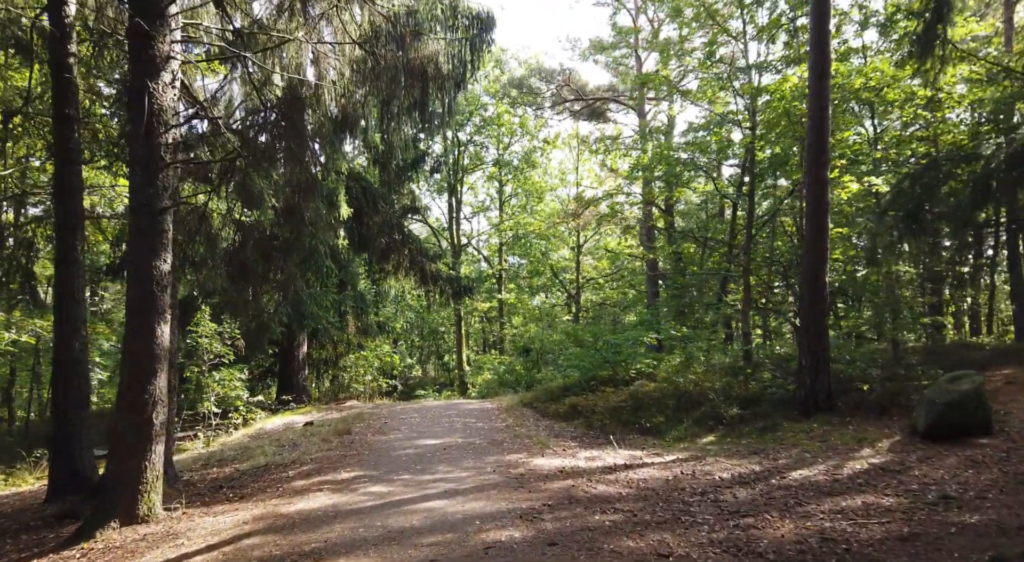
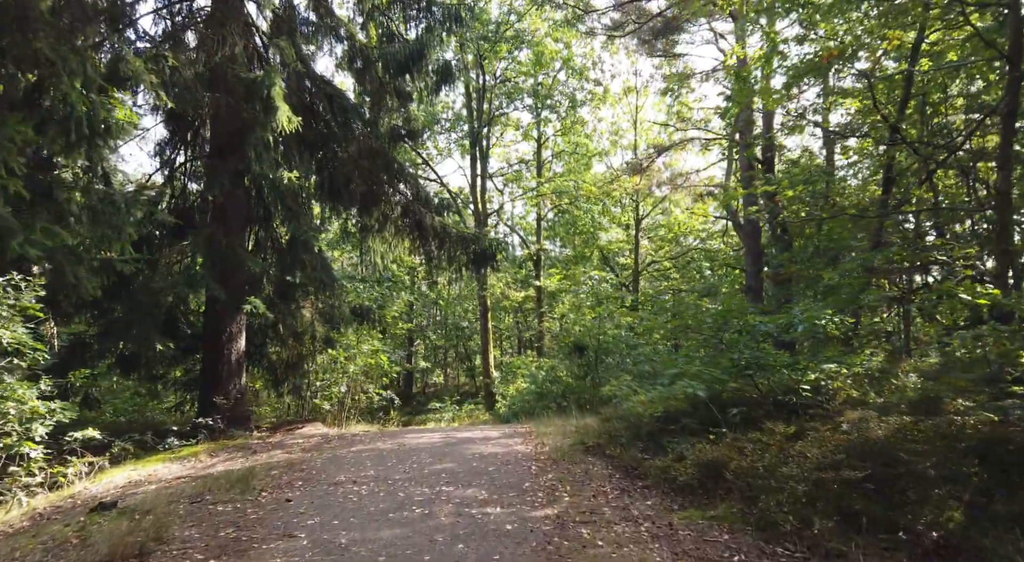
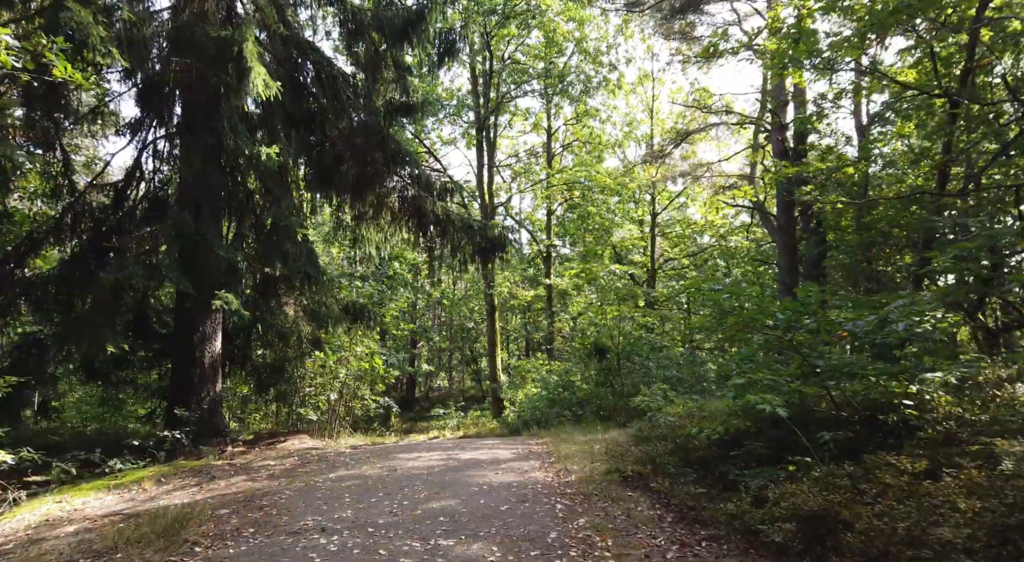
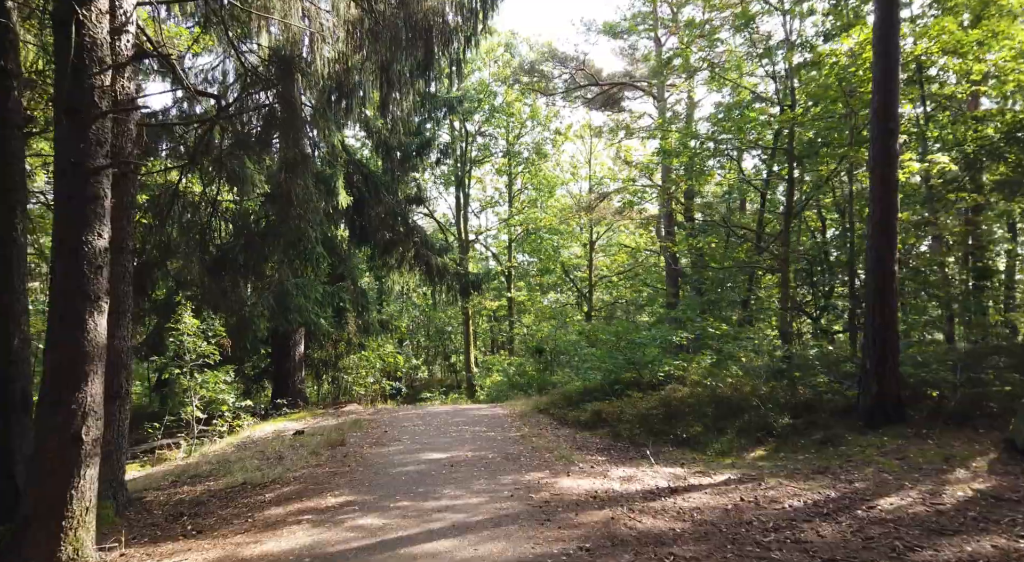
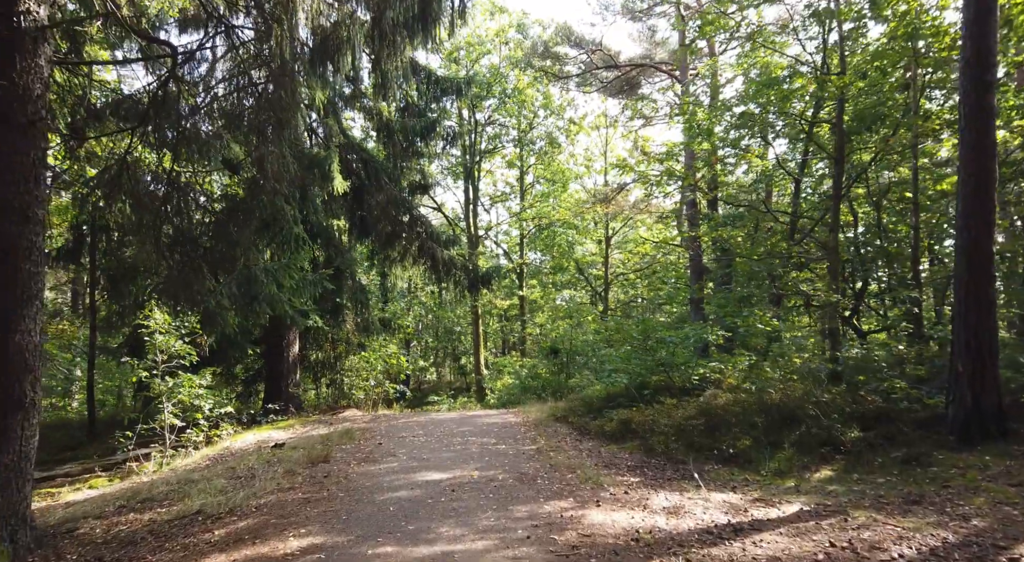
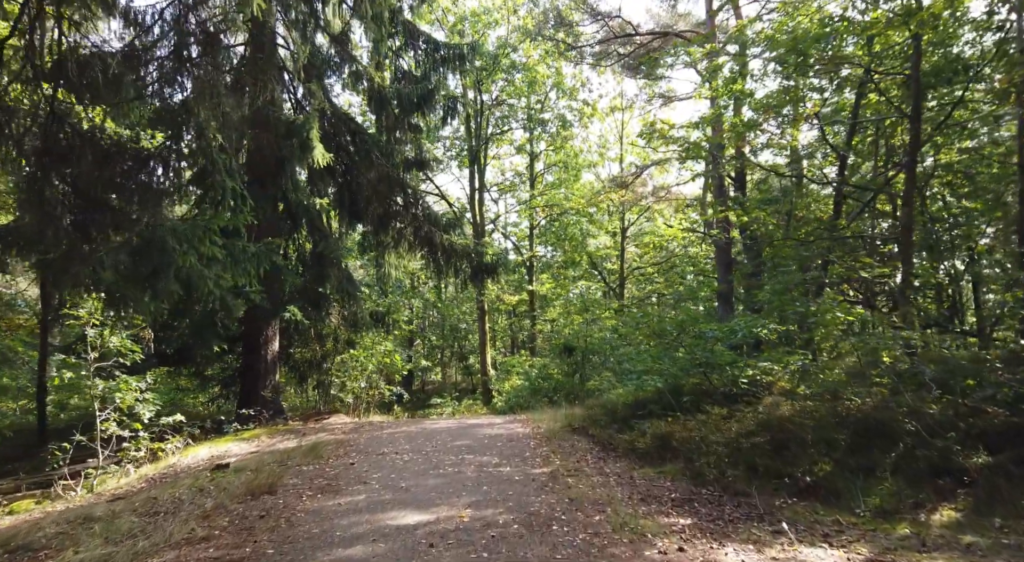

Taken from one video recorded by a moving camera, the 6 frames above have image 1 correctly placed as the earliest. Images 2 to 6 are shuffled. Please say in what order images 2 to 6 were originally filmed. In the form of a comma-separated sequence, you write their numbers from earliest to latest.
4, 5, 6, 2, 3
